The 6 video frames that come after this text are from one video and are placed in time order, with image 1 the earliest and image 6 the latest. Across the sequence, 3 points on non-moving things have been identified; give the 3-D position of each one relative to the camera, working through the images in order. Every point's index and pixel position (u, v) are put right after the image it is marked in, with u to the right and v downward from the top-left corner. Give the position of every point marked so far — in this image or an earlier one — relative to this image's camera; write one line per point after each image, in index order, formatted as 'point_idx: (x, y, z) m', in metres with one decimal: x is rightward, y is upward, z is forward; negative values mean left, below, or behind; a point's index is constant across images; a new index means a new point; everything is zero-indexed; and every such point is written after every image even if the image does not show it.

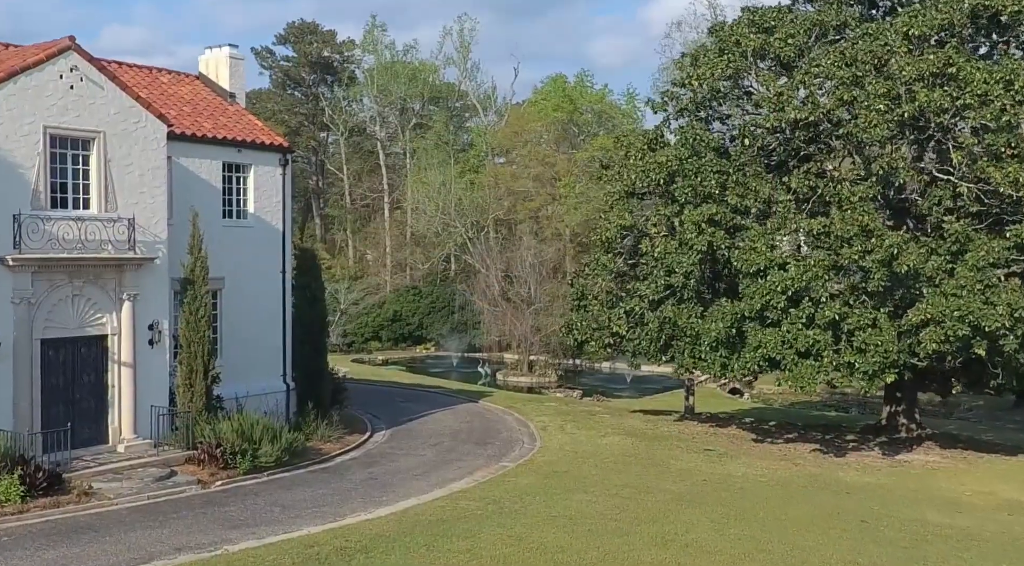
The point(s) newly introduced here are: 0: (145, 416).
0: (-7.2, -2.6, +19.6) m
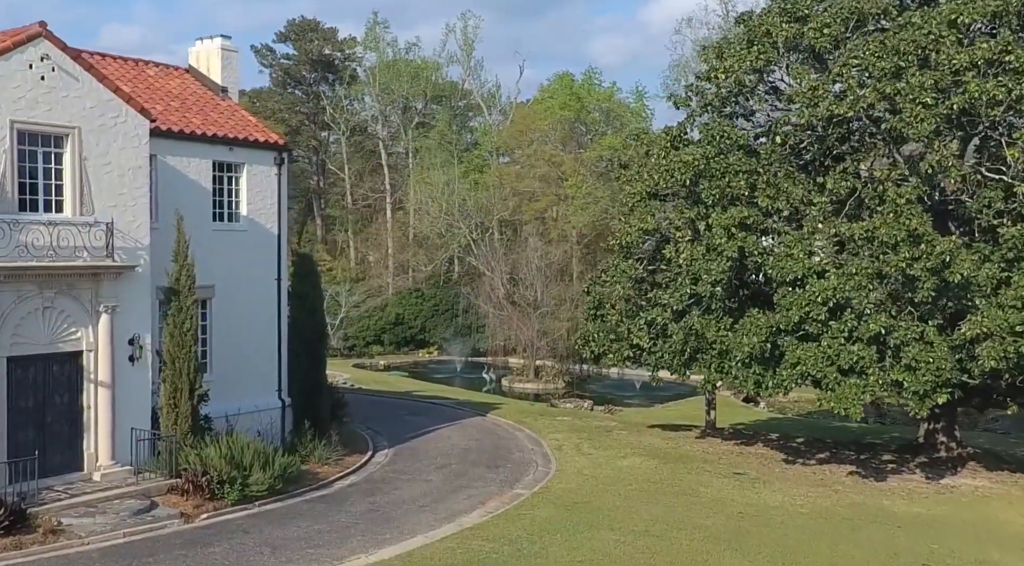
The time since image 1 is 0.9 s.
0: (-6.9, -2.8, +17.9) m
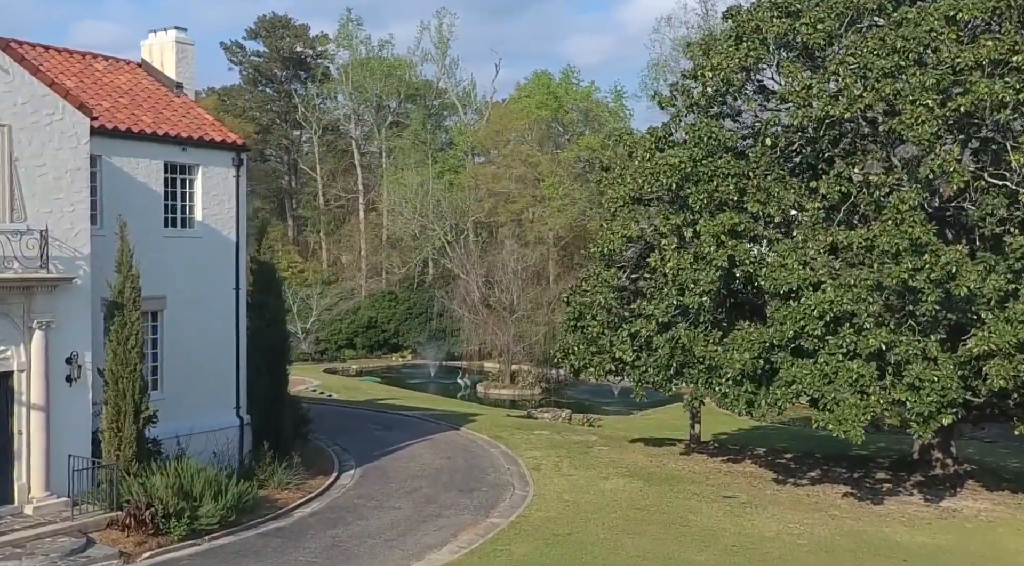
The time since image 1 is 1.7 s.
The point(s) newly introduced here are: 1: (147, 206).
0: (-7.4, -3.0, +16.3) m
1: (-7.2, +1.5, +19.8) m
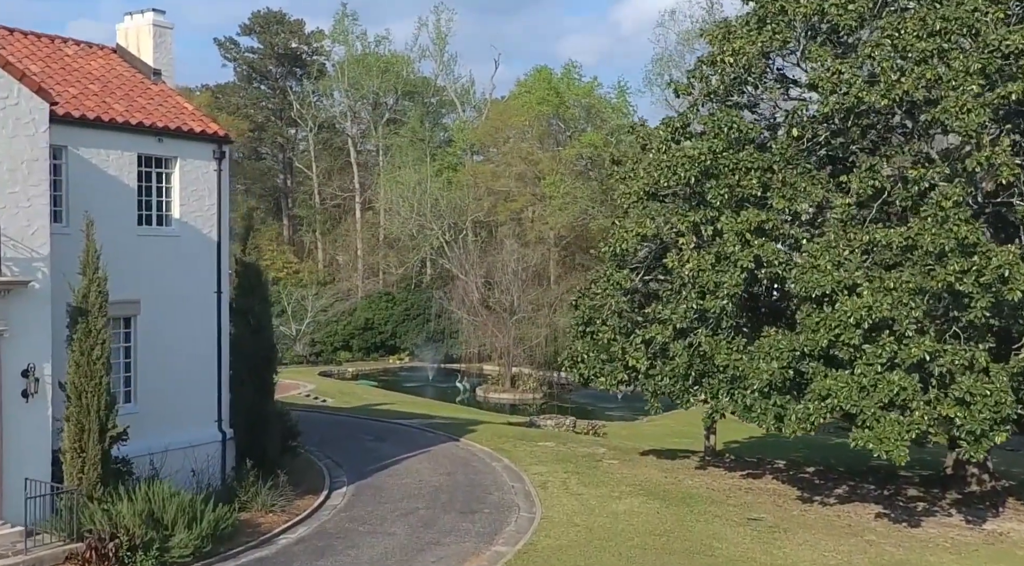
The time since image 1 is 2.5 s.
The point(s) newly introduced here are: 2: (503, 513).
0: (-7.2, -3.1, +14.6) m
1: (-7.2, +1.5, +18.1) m
2: (-0.2, -4.2, +18.4) m
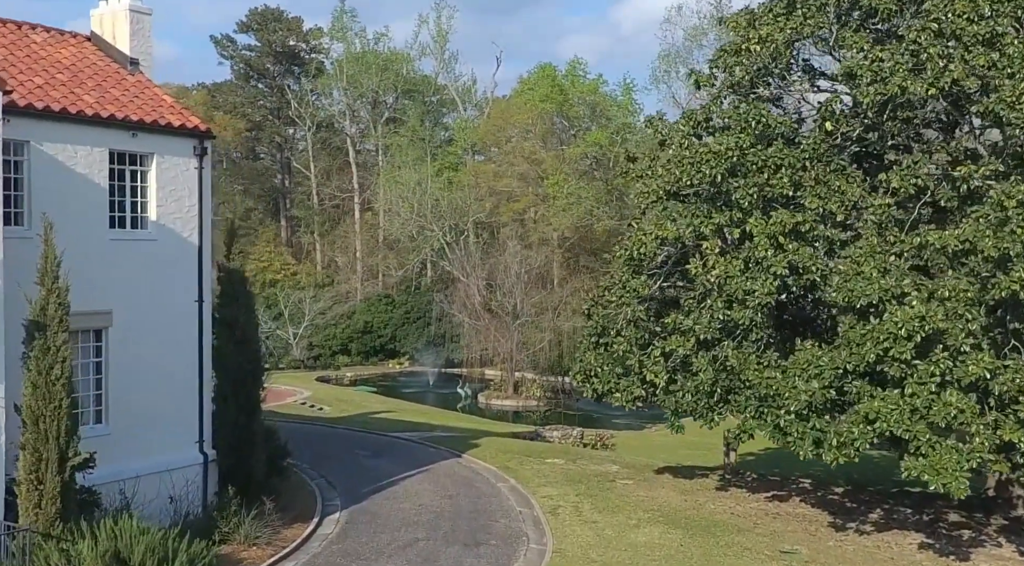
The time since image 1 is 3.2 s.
0: (-7.1, -3.3, +12.9) m
1: (-7.0, +1.3, +16.4) m
2: (0.0, -4.4, +16.8) m
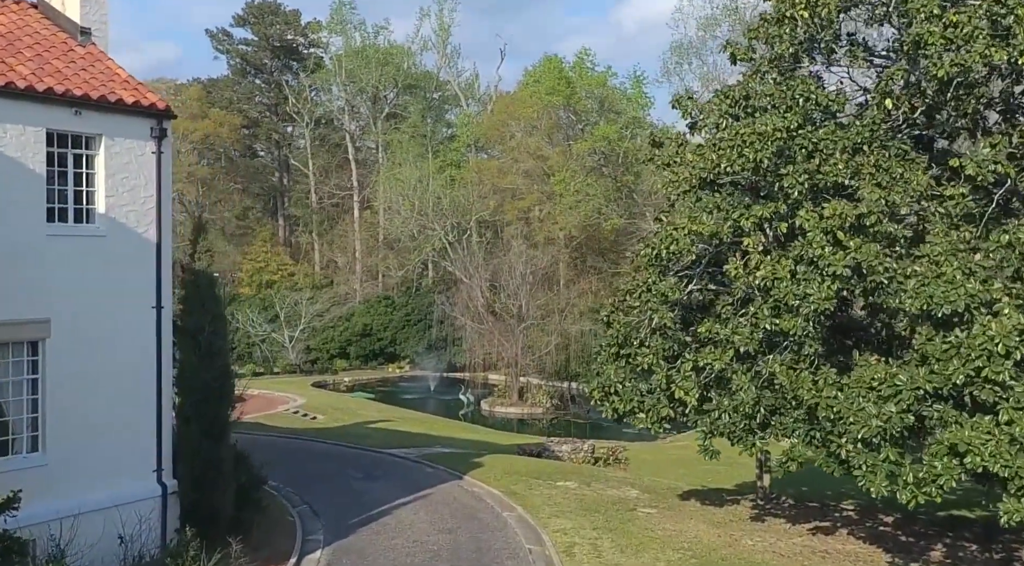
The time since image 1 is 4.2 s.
0: (-7.0, -3.3, +10.4) m
1: (-6.9, +1.3, +13.9) m
2: (+0.1, -4.4, +14.2) m
